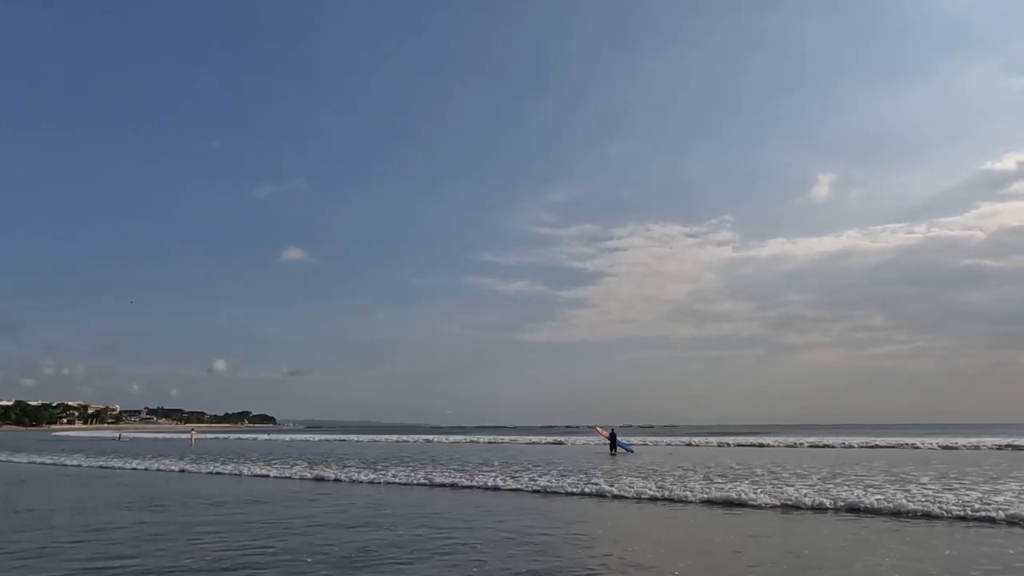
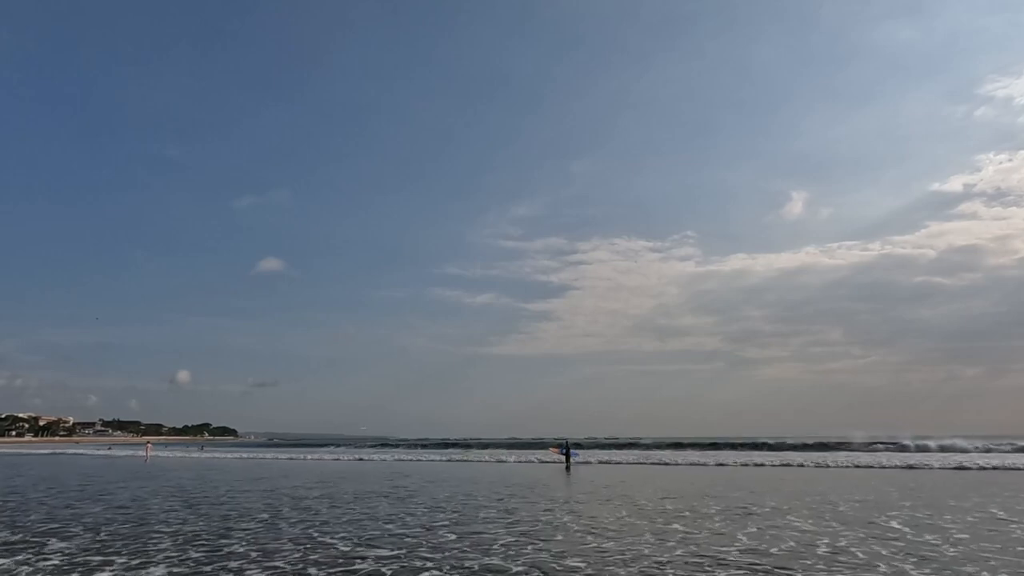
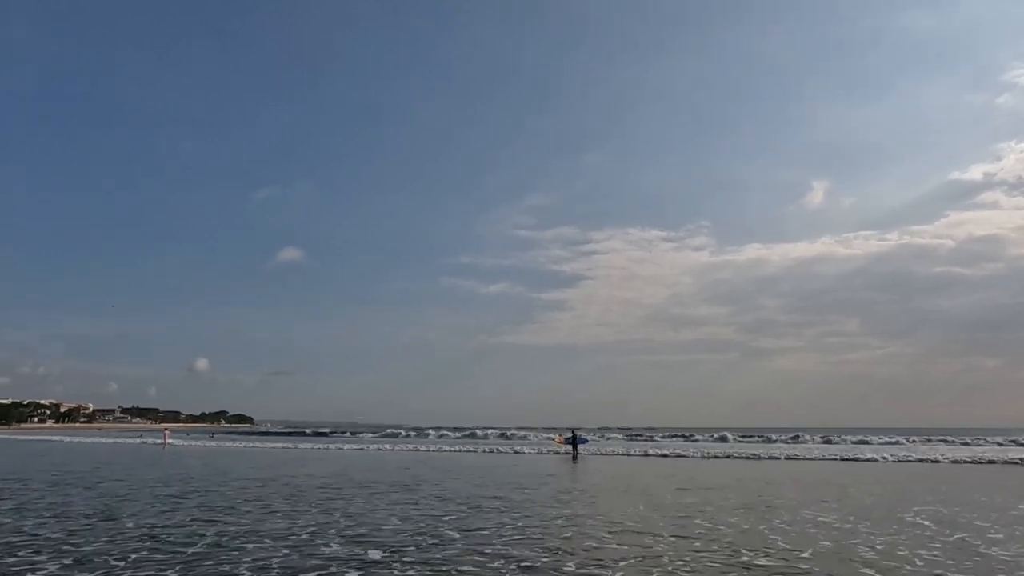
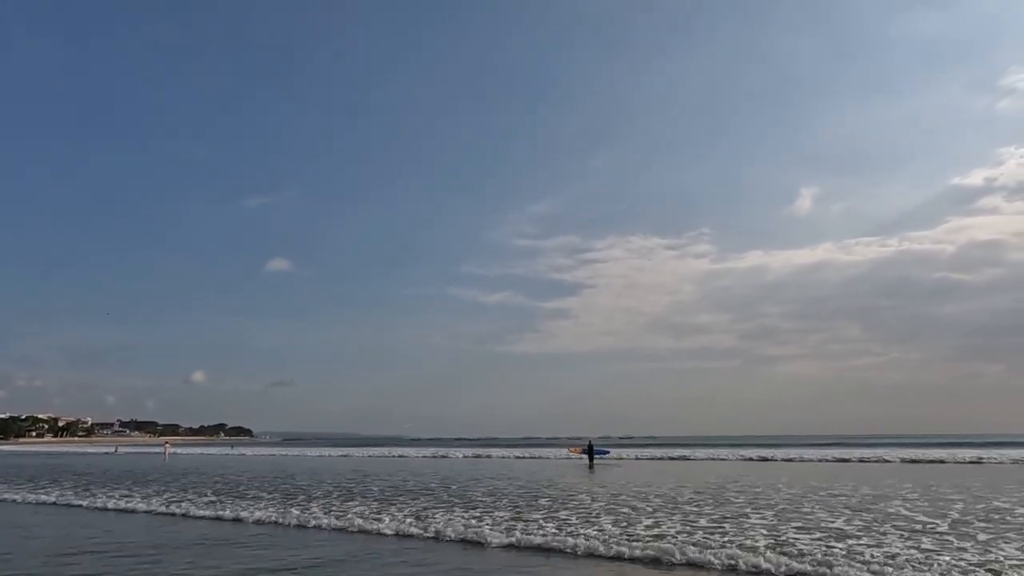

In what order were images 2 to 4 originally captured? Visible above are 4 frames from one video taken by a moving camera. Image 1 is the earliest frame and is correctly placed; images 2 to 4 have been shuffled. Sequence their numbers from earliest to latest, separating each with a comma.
4, 2, 3
